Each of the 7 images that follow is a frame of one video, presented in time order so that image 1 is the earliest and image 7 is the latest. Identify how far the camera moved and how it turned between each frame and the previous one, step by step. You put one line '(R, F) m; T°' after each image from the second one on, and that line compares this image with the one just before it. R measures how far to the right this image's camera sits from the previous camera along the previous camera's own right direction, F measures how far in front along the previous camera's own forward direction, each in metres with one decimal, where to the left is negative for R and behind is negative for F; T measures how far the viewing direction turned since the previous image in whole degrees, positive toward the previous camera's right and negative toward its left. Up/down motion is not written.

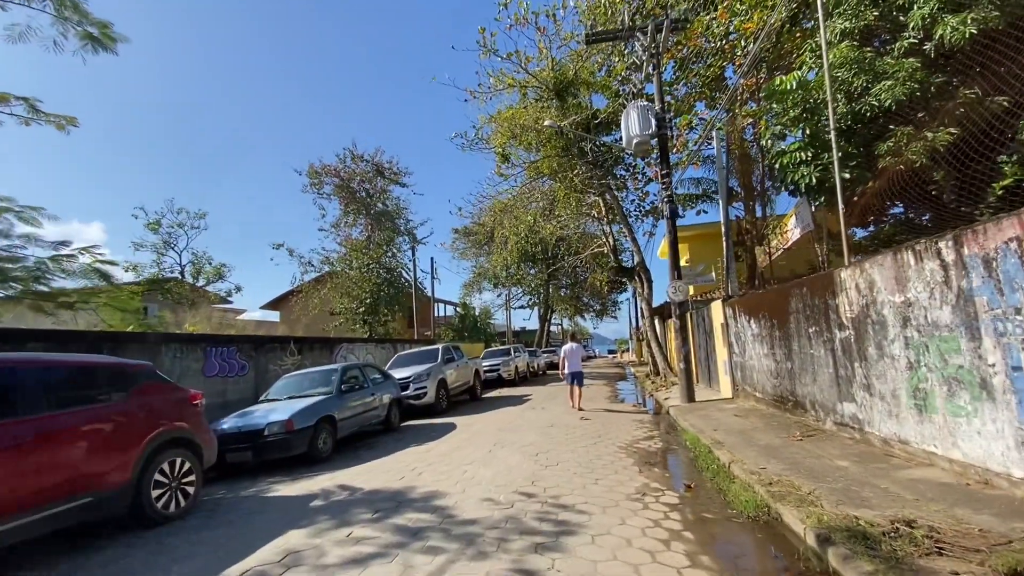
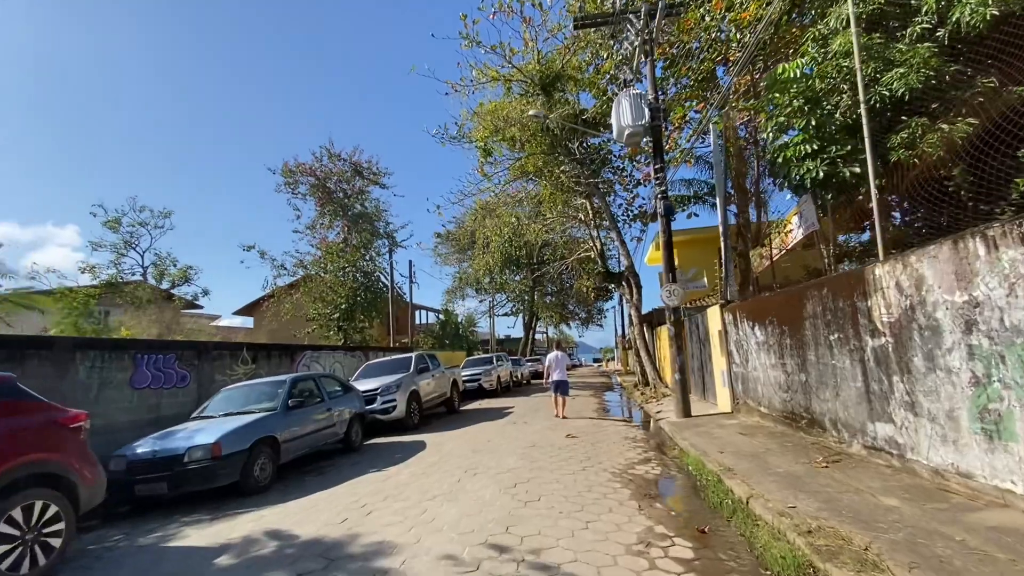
(+0.1, +1.1) m; +2°
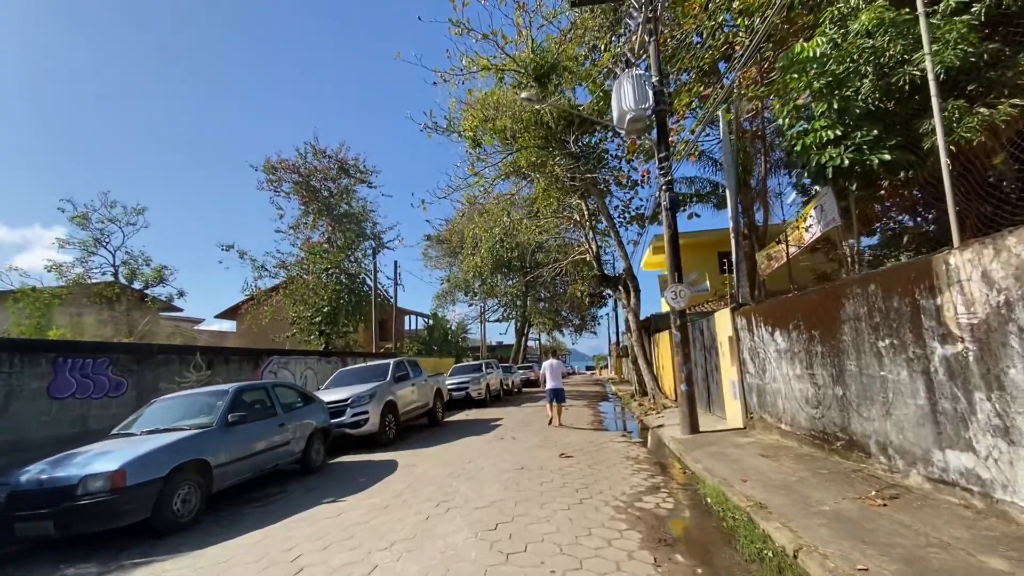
(+0.1, +1.2) m; +1°
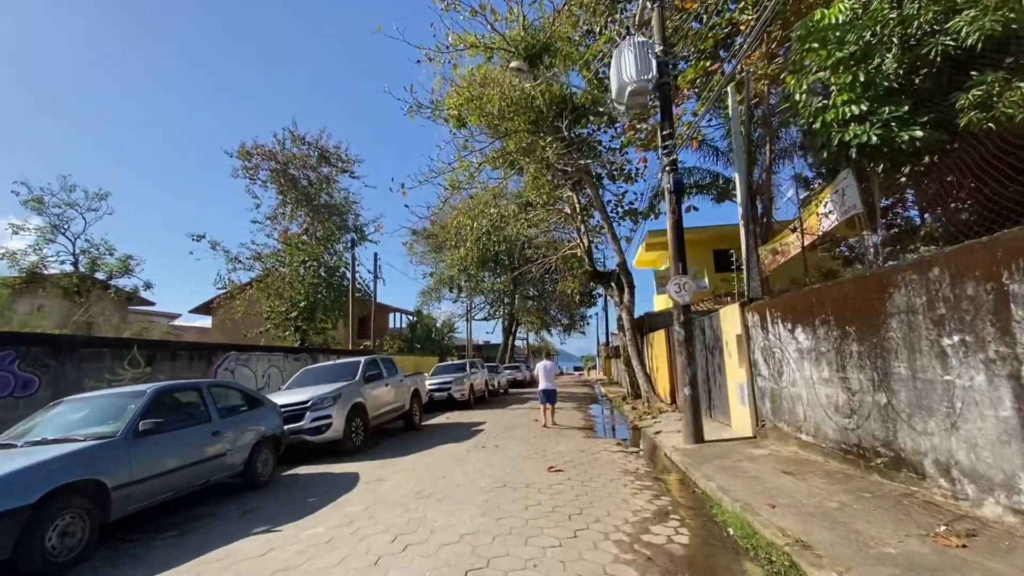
(+0.1, +1.1) m; +1°
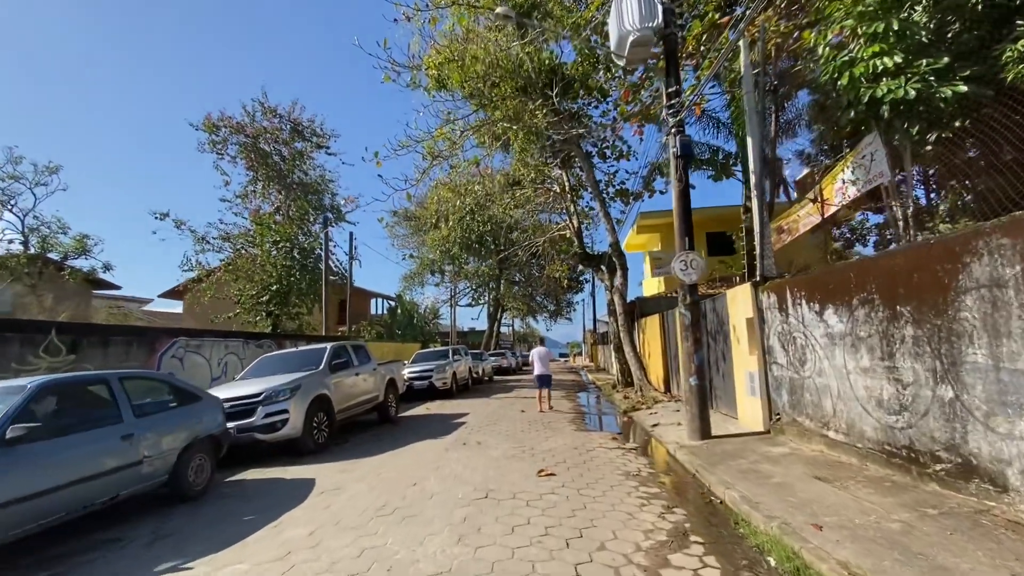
(0.0, +1.1) m; +2°
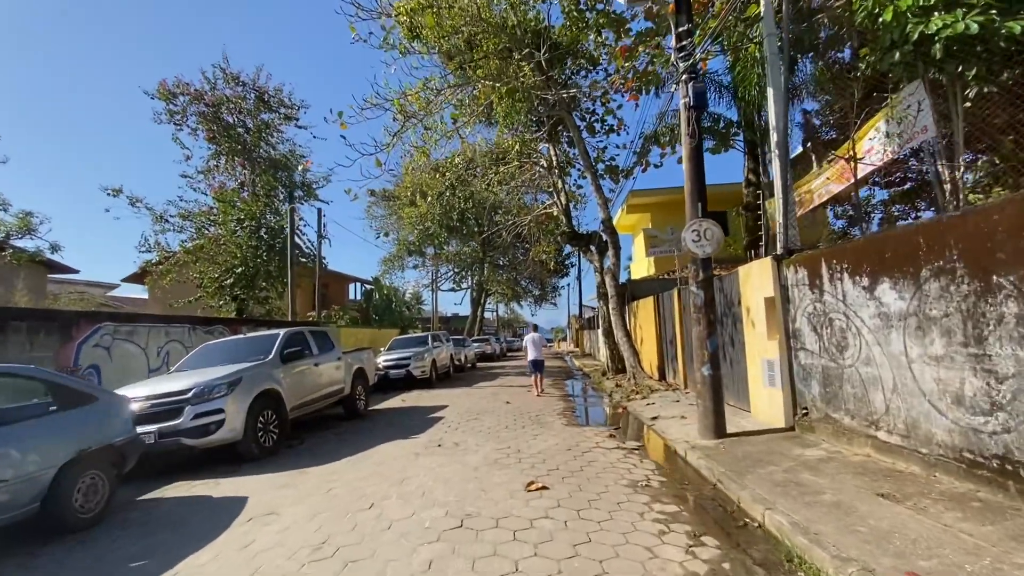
(0.0, +1.3) m; +2°
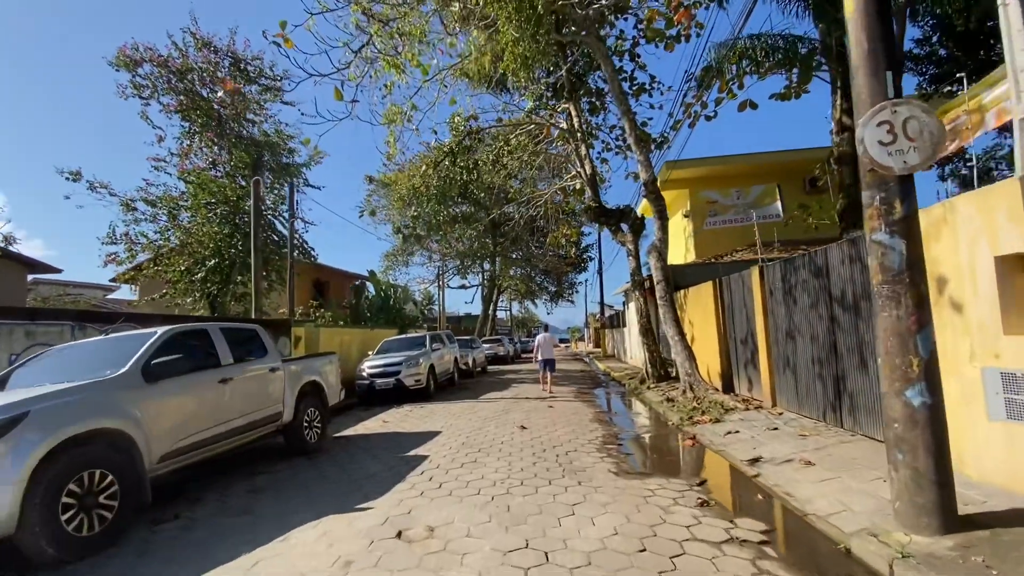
(0.0, +3.2) m; -2°
